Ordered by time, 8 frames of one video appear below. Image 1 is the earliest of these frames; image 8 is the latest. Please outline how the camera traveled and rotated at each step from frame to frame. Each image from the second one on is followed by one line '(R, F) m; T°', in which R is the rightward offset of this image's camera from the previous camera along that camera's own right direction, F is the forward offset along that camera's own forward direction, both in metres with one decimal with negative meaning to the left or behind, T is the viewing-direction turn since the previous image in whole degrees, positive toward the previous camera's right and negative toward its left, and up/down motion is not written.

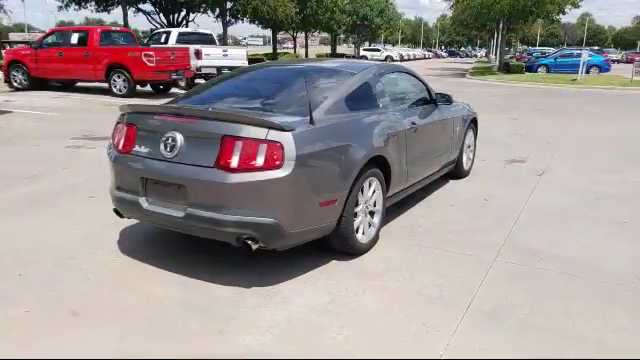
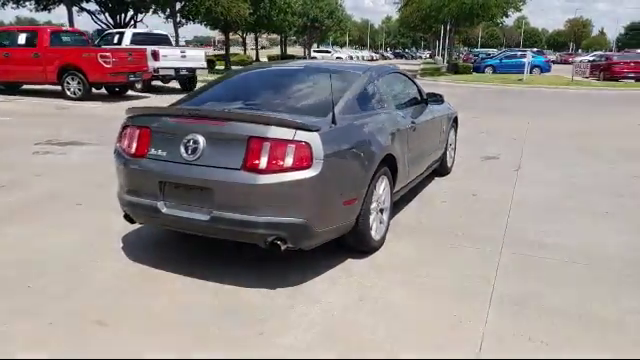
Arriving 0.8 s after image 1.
(-0.6, 0.0) m; +6°
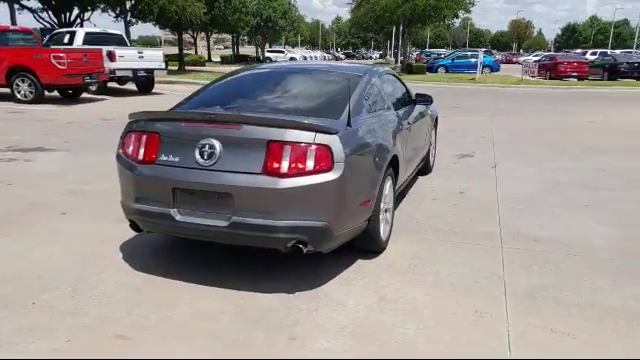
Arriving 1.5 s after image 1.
(-0.5, 0.0) m; +5°
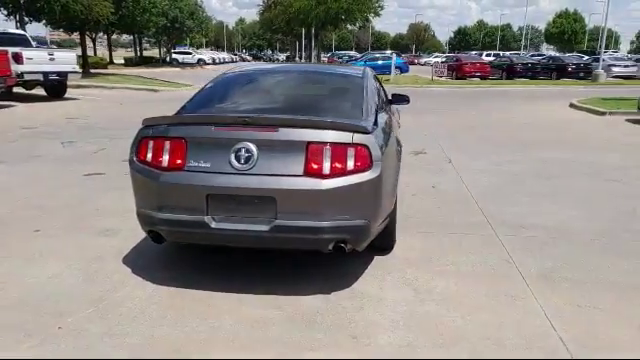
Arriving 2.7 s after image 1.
(-0.9, 0.0) m; +10°
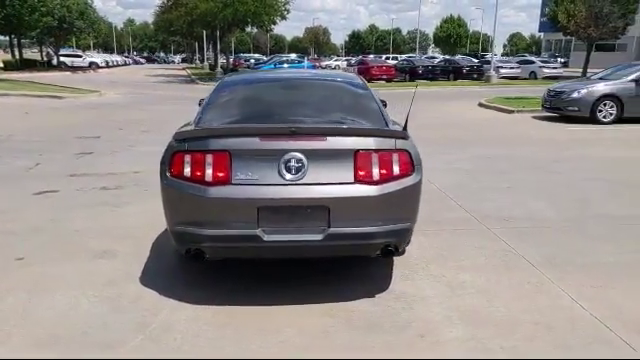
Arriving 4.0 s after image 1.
(-1.1, +0.1) m; +11°
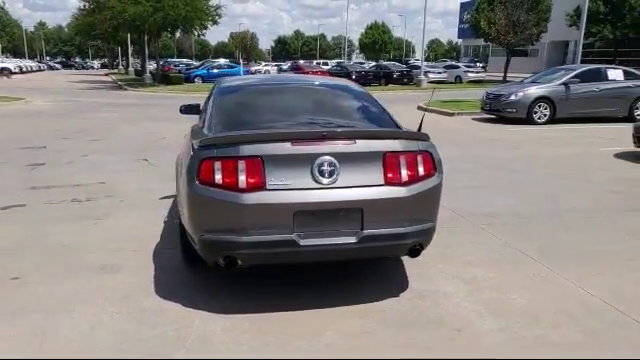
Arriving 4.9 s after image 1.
(-0.7, 0.0) m; +8°
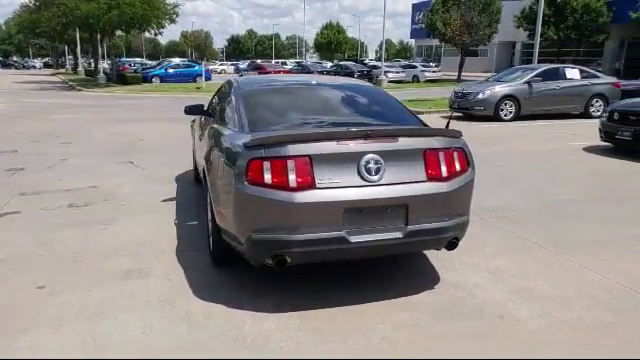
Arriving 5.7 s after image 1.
(-0.7, 0.0) m; +5°
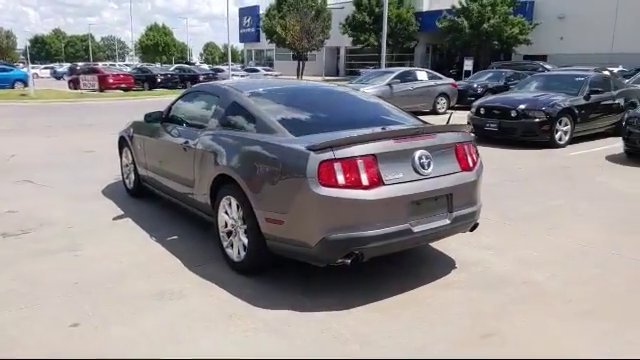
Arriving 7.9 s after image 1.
(-1.7, +0.2) m; +19°
